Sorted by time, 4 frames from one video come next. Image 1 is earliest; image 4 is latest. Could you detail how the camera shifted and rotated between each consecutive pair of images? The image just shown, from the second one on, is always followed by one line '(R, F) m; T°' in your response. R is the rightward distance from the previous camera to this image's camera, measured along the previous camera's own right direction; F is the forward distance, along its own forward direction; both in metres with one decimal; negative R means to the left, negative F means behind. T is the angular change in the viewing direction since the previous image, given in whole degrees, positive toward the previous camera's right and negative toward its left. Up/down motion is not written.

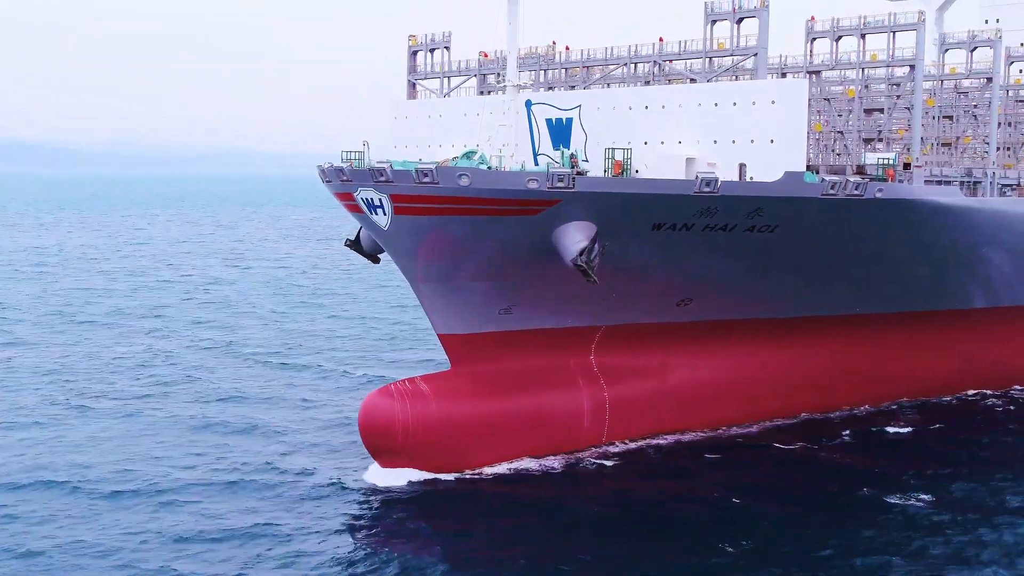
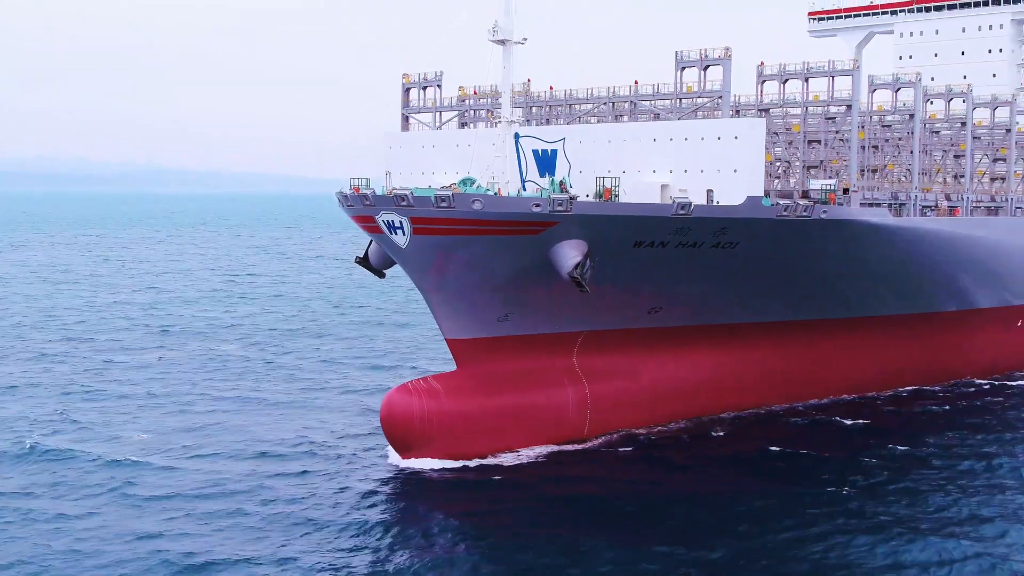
(-1.5, -2.4) m; +4°
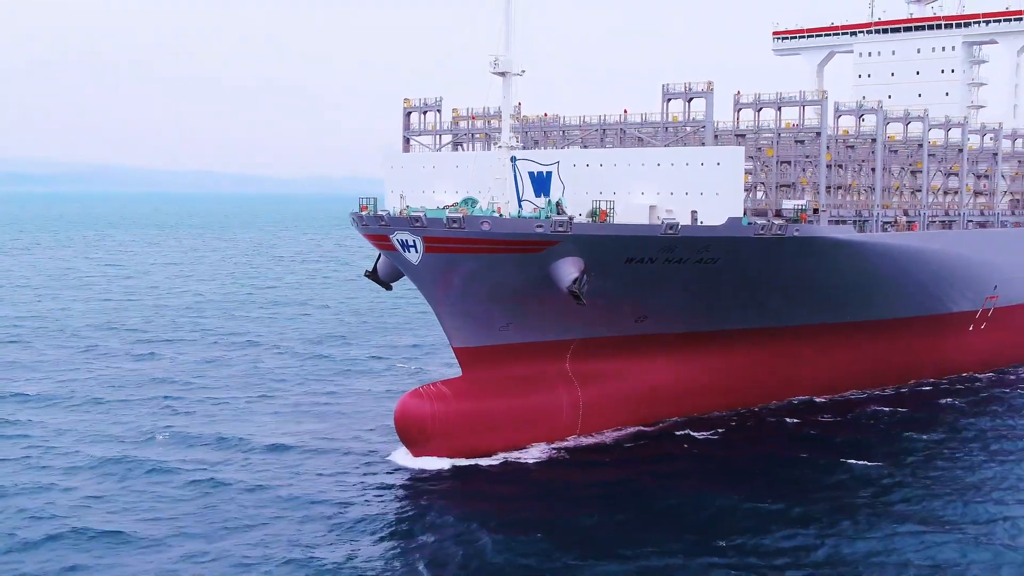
(-0.9, -1.7) m; +2°
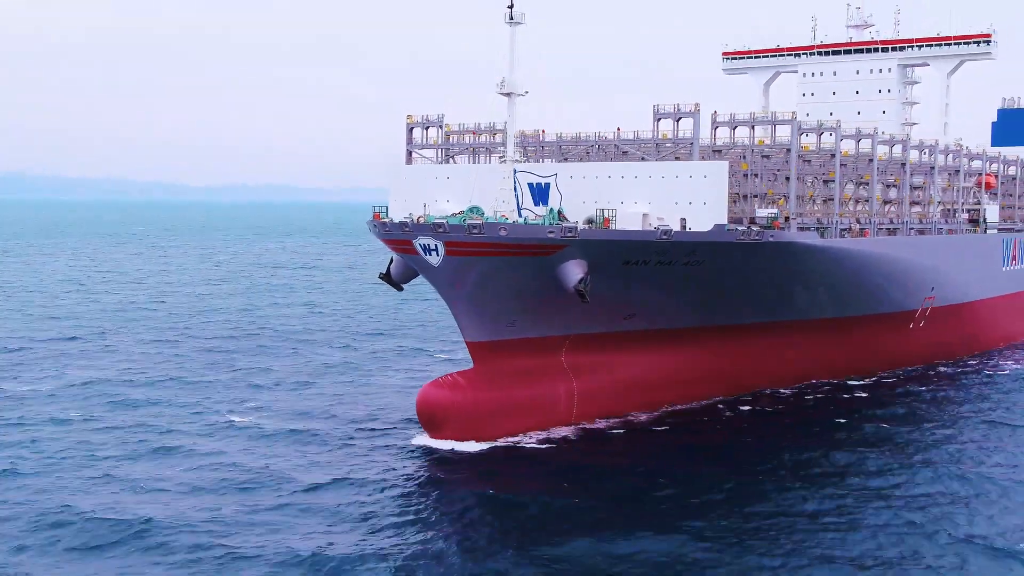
(-1.9, -2.1) m; +4°
